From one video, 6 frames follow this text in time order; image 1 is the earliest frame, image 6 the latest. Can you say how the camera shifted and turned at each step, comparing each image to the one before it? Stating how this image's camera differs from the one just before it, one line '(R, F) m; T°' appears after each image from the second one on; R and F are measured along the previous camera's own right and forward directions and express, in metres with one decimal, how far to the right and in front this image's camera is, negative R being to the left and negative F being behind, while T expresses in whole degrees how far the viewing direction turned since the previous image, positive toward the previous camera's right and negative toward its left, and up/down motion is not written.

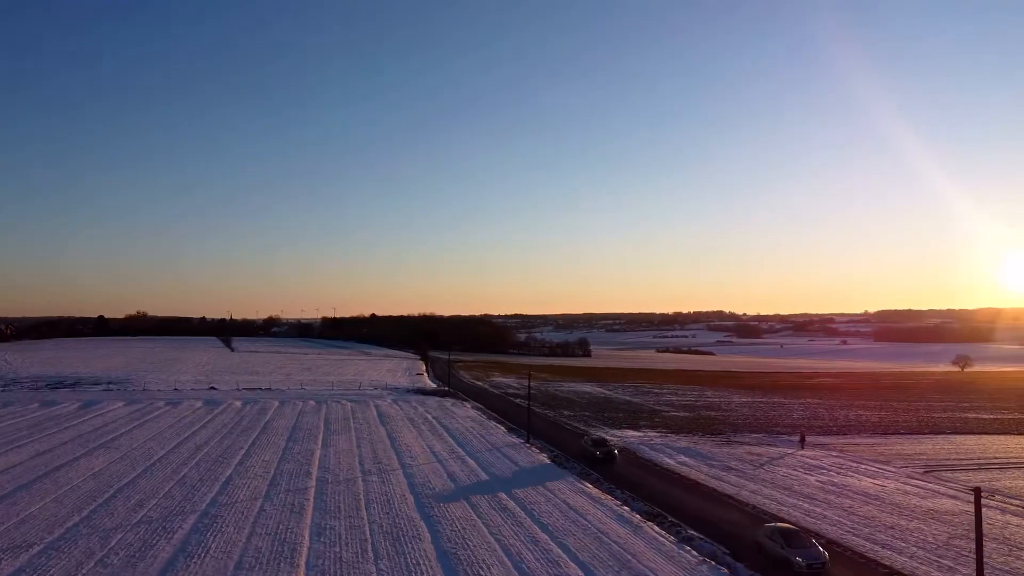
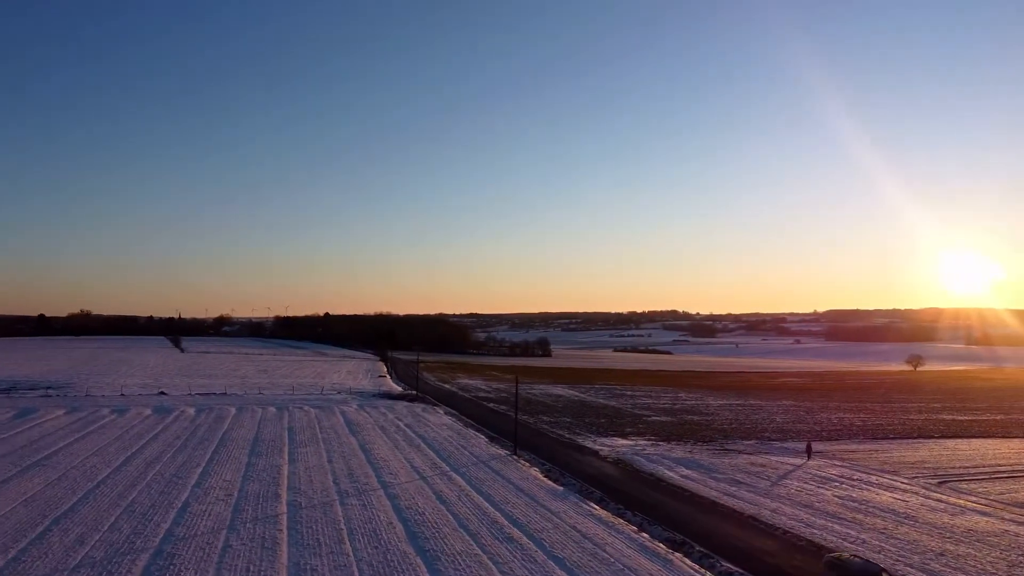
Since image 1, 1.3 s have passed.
(-0.9, +2.1) m; +3°
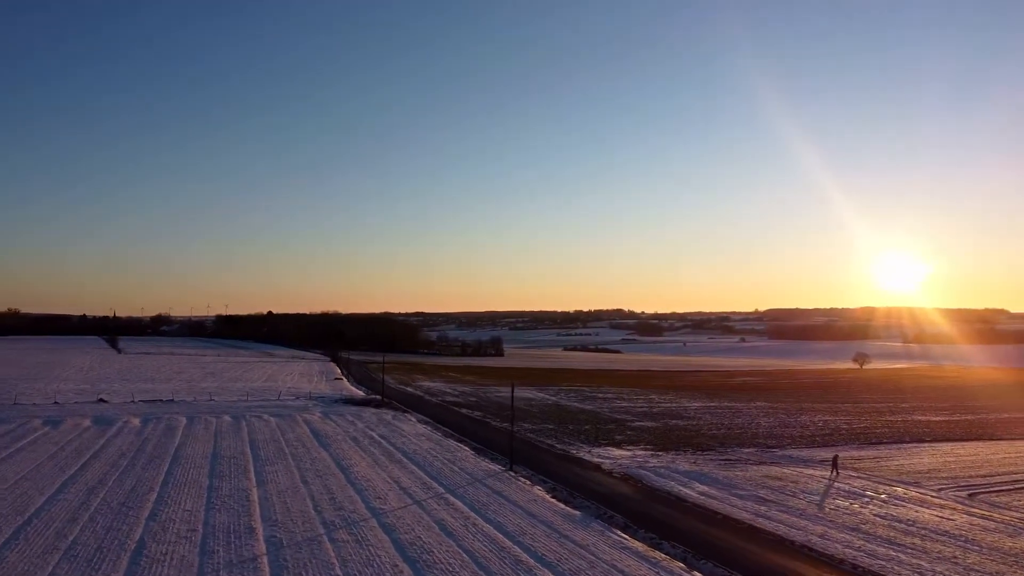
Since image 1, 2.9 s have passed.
(-1.3, +2.4) m; +4°
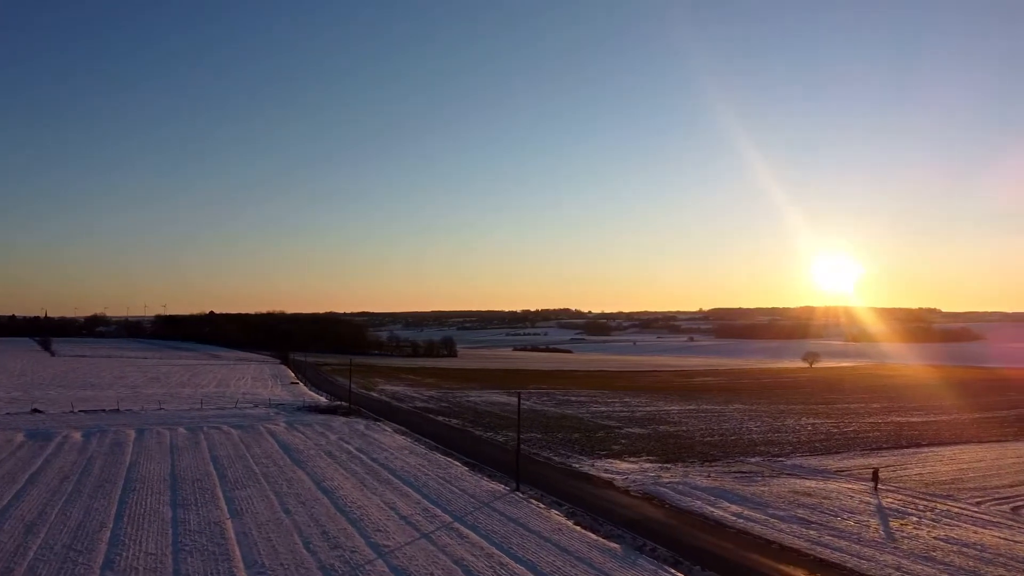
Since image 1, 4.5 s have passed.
(-1.4, +2.4) m; +4°
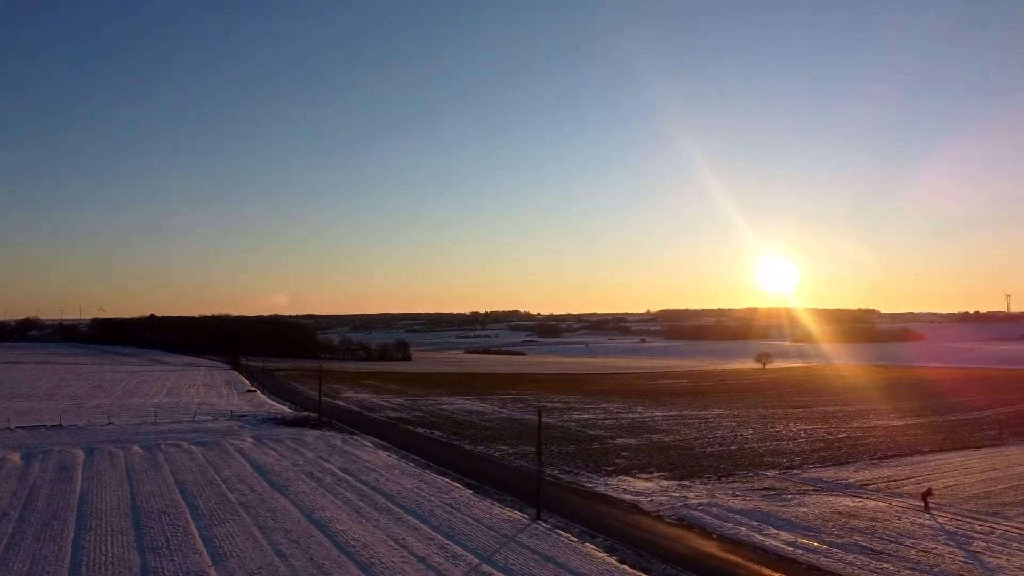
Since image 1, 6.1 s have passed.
(-1.5, +2.4) m; +4°
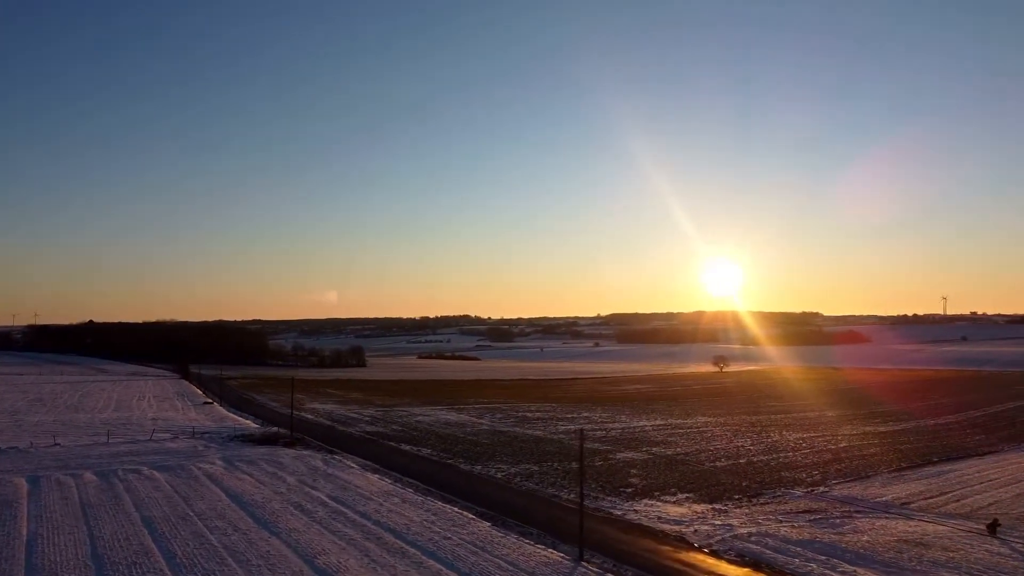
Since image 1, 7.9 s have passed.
(-1.6, +2.4) m; +4°
